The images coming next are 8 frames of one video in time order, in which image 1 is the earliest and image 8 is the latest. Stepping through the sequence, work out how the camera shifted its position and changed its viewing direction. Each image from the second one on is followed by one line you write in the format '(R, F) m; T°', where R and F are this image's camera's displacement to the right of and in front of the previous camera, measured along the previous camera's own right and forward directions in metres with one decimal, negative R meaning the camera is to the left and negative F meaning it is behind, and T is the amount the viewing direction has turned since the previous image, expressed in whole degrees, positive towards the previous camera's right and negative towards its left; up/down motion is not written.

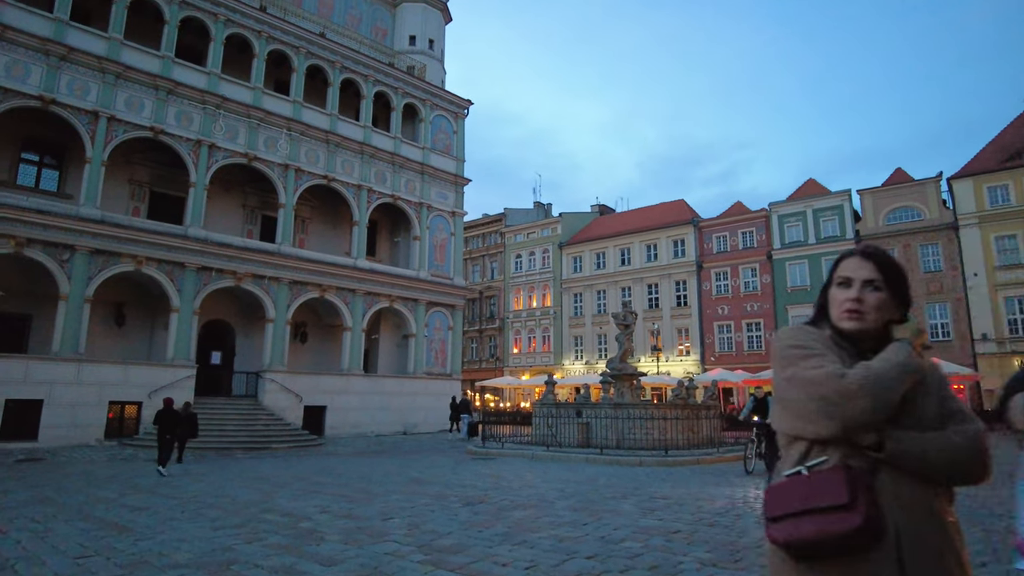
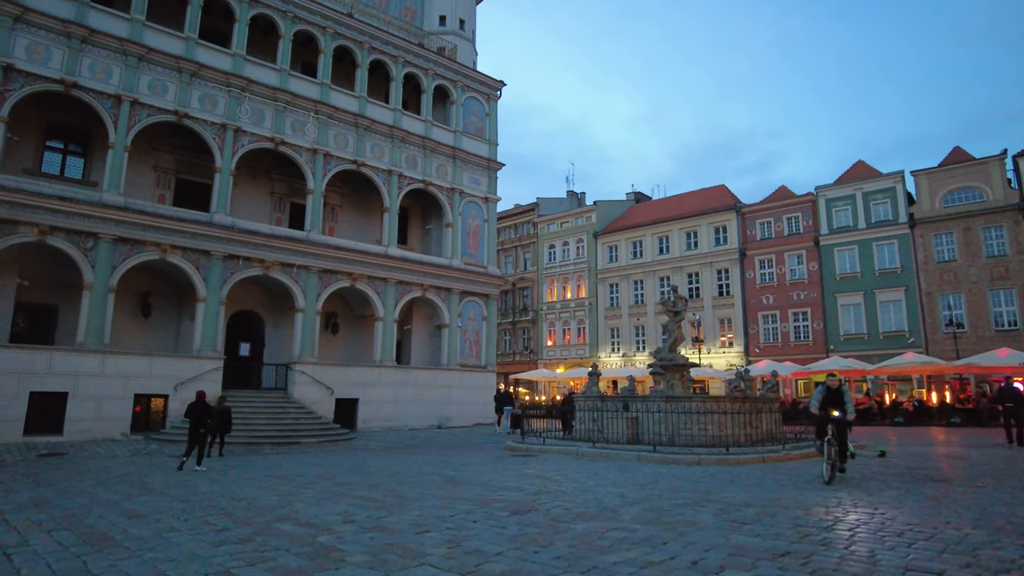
(-0.2, +1.3) m; -3°
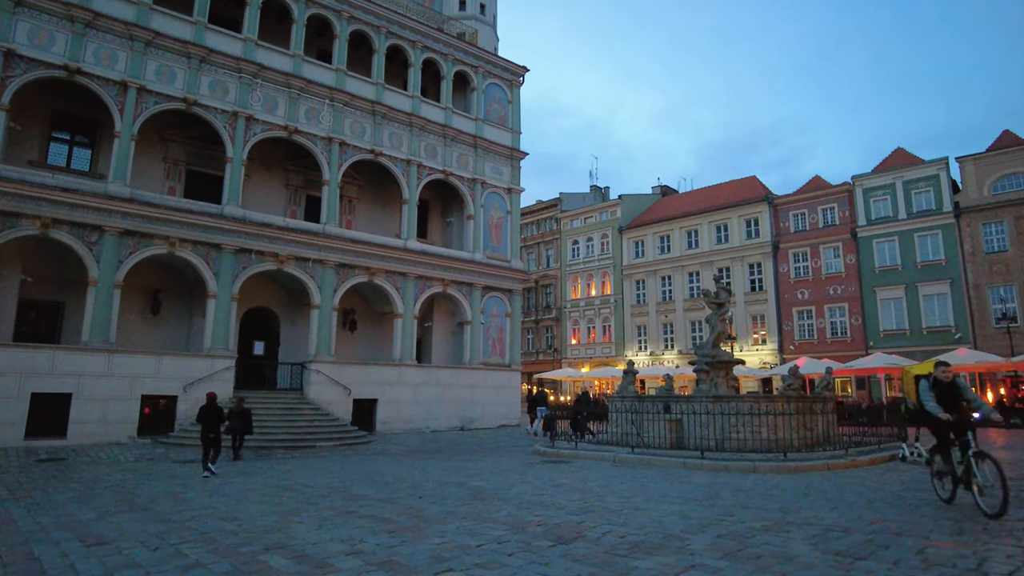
(-0.2, +1.3) m; -2°
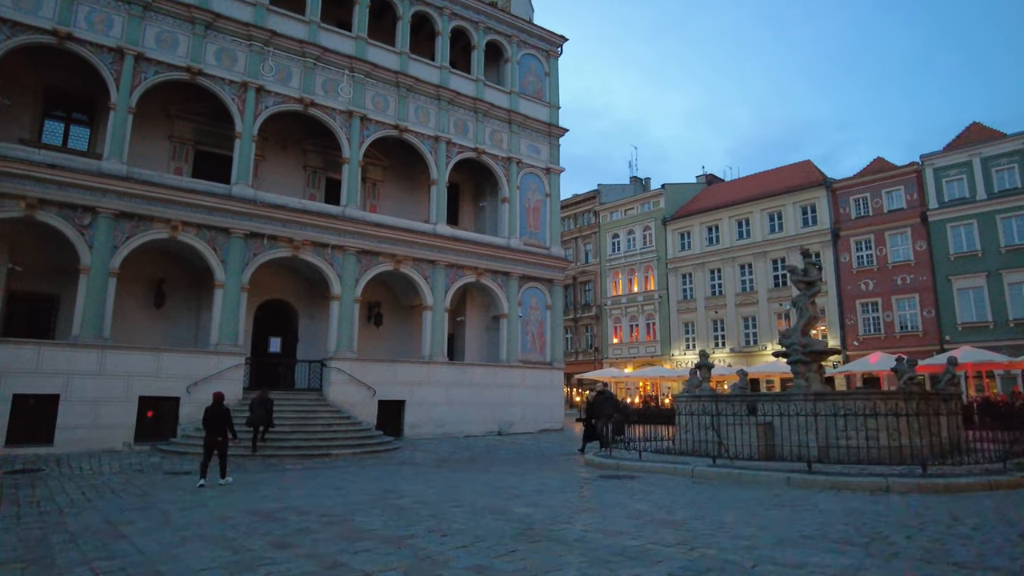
(-0.2, +2.6) m; -3°
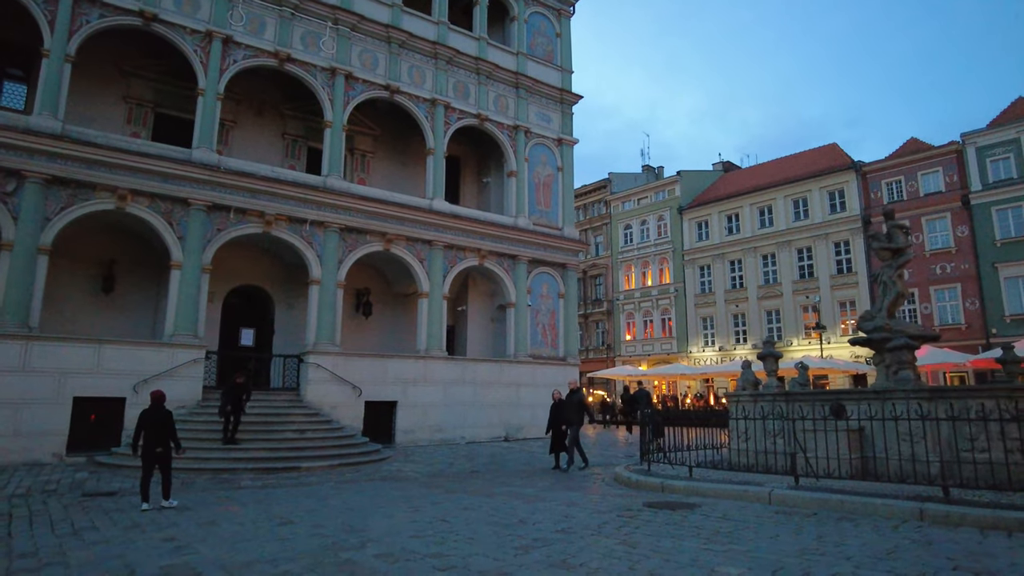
(-0.1, +2.9) m; -1°
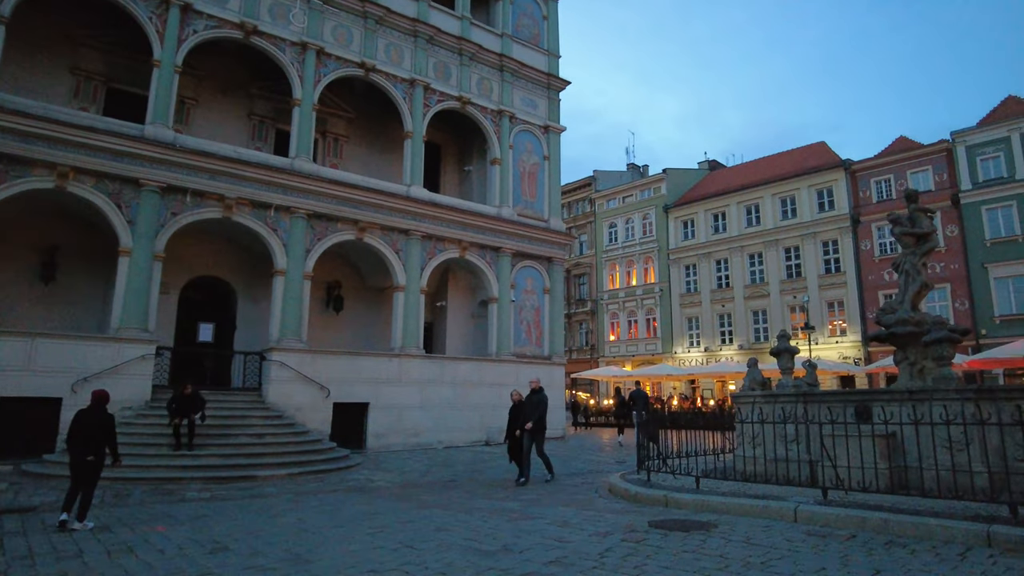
(0.0, +1.2) m; +2°
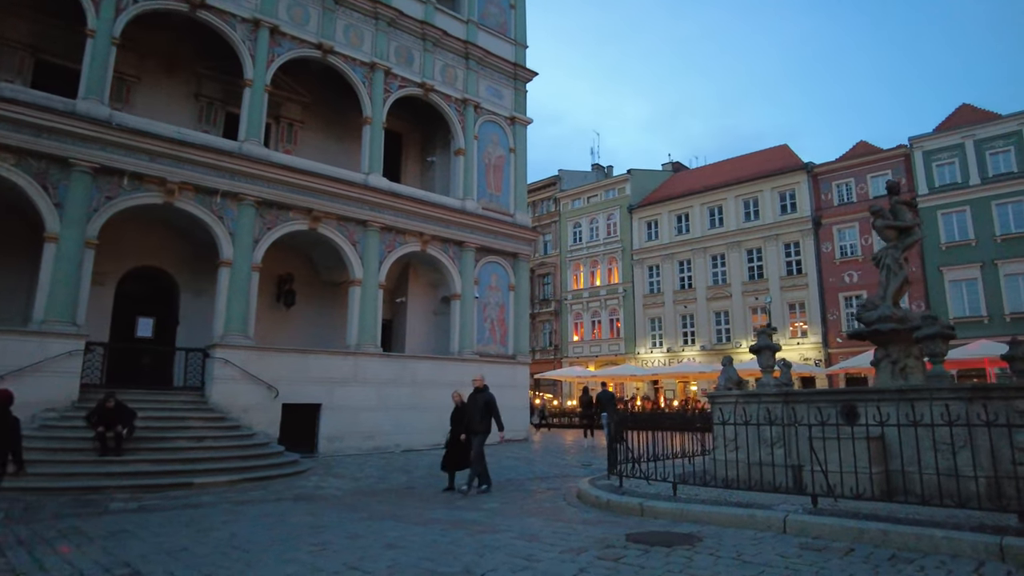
(0.0, +0.7) m; +3°
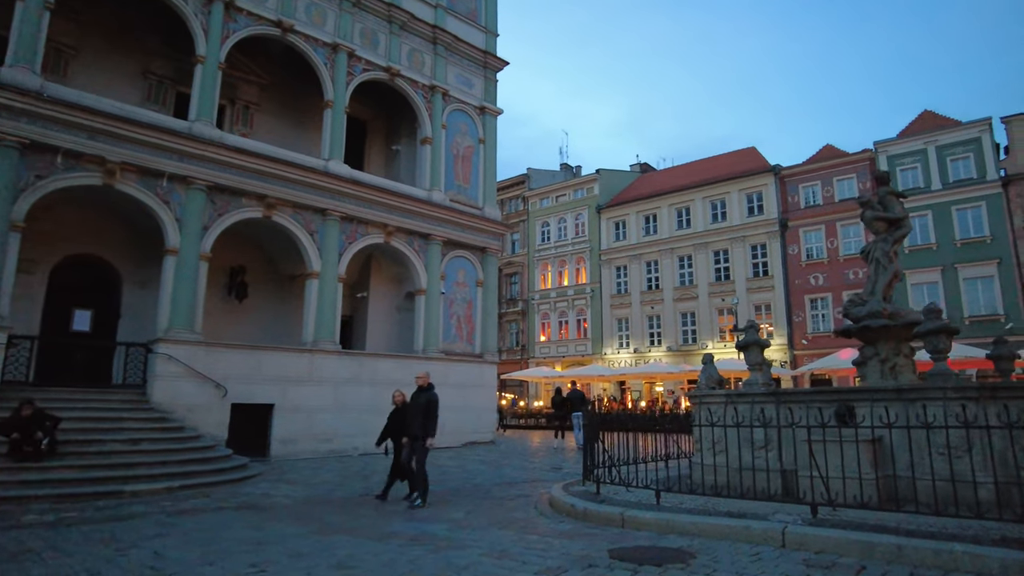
(-0.1, +0.8) m; +3°
